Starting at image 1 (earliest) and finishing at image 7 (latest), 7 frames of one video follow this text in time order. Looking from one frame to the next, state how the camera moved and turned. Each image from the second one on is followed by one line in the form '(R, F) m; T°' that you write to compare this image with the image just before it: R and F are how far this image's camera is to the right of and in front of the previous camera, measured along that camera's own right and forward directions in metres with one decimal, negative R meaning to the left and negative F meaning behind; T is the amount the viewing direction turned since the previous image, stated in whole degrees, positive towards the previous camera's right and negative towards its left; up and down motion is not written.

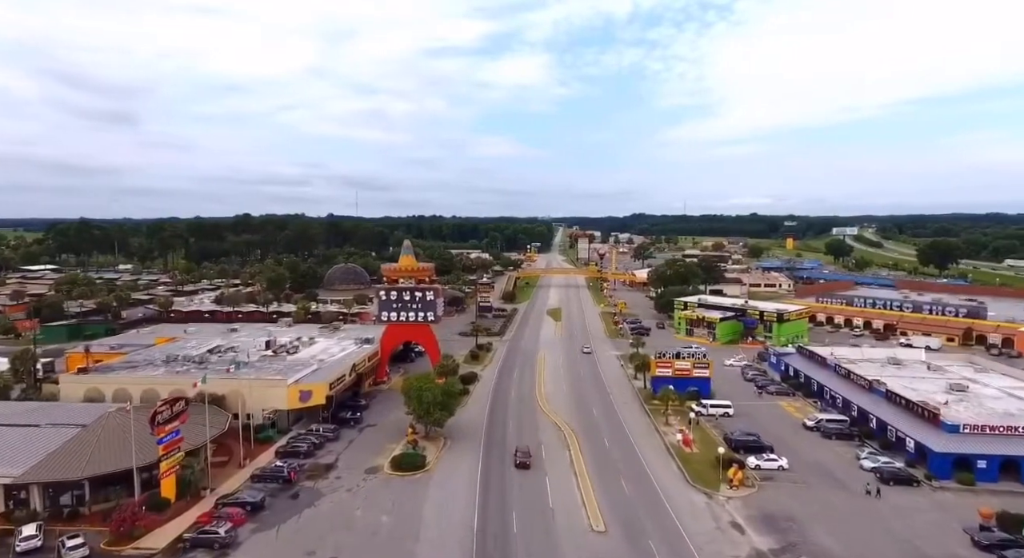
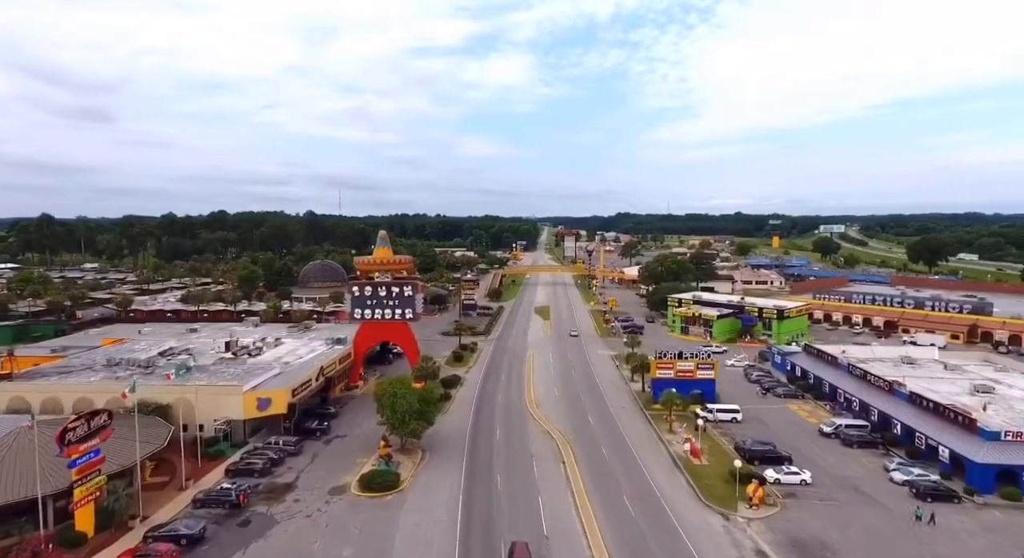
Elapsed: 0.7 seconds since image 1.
(-0.1, +4.9) m; +1°
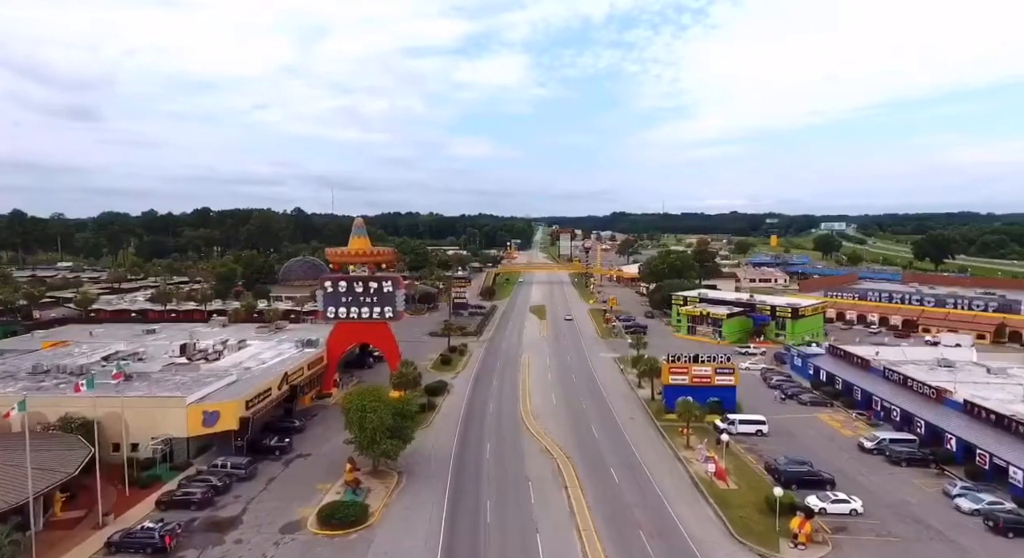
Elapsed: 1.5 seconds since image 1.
(+0.1, +5.8) m; +1°
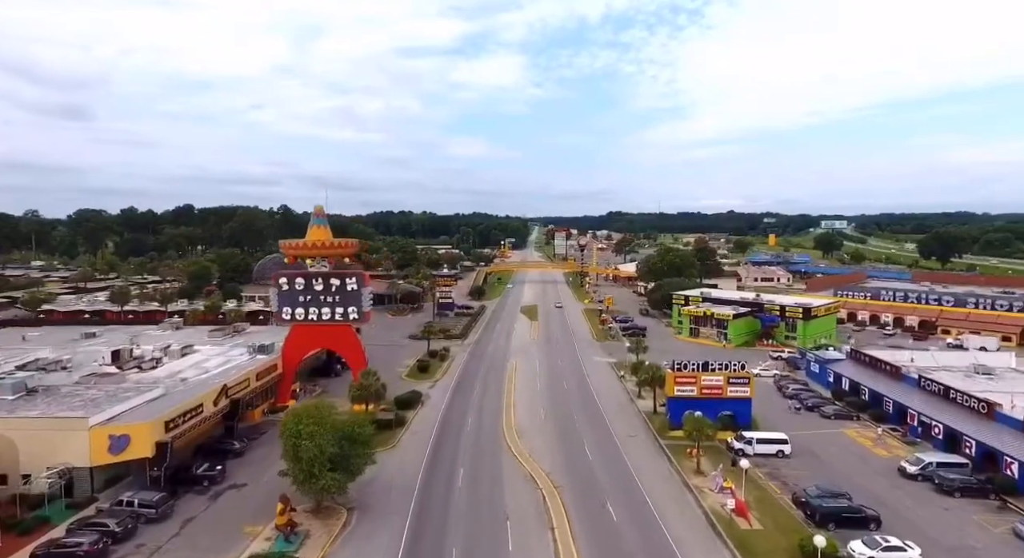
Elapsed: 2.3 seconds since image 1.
(+0.9, +5.8) m; 0°
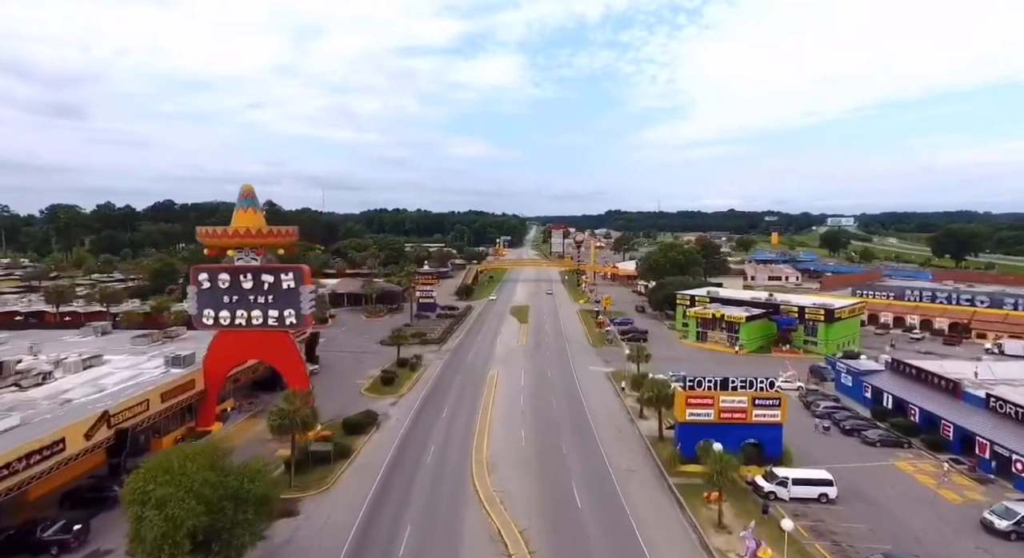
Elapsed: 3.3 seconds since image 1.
(+1.4, +7.5) m; 0°
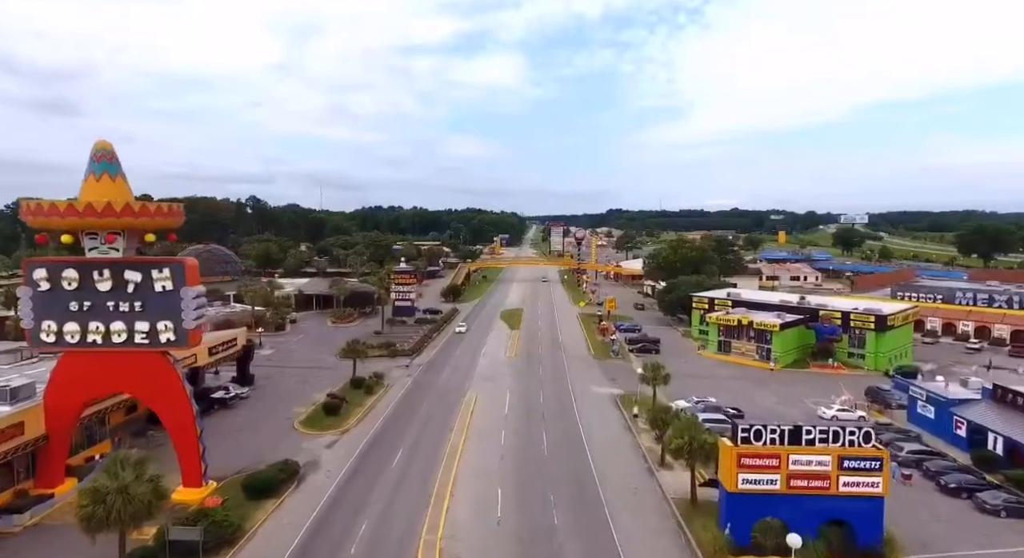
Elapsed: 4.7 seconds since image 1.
(+1.1, +9.8) m; 0°
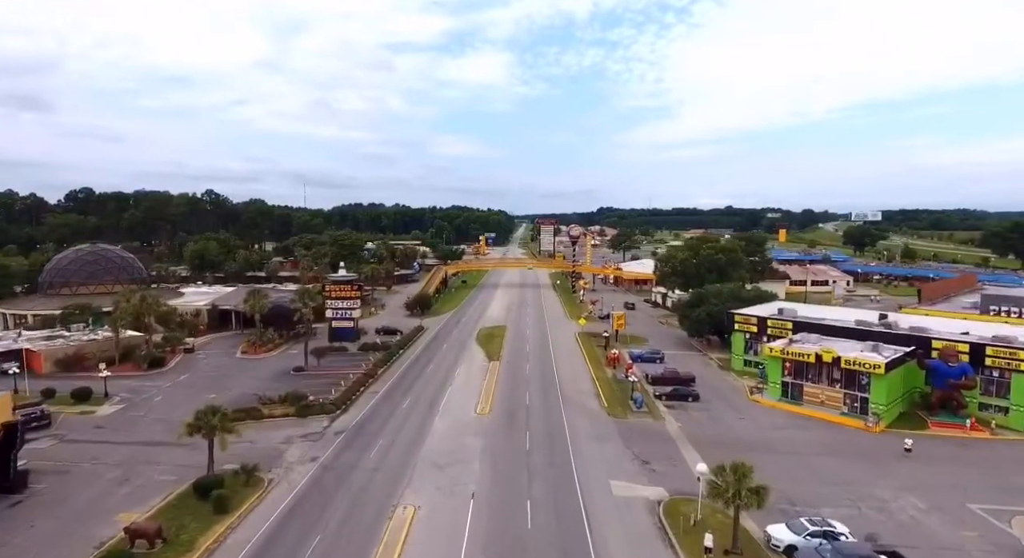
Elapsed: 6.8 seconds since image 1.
(+0.9, +16.4) m; +1°
